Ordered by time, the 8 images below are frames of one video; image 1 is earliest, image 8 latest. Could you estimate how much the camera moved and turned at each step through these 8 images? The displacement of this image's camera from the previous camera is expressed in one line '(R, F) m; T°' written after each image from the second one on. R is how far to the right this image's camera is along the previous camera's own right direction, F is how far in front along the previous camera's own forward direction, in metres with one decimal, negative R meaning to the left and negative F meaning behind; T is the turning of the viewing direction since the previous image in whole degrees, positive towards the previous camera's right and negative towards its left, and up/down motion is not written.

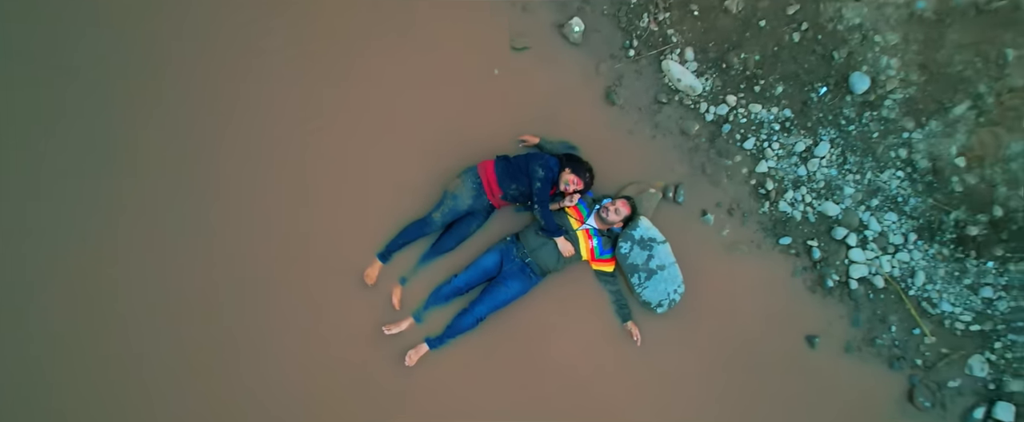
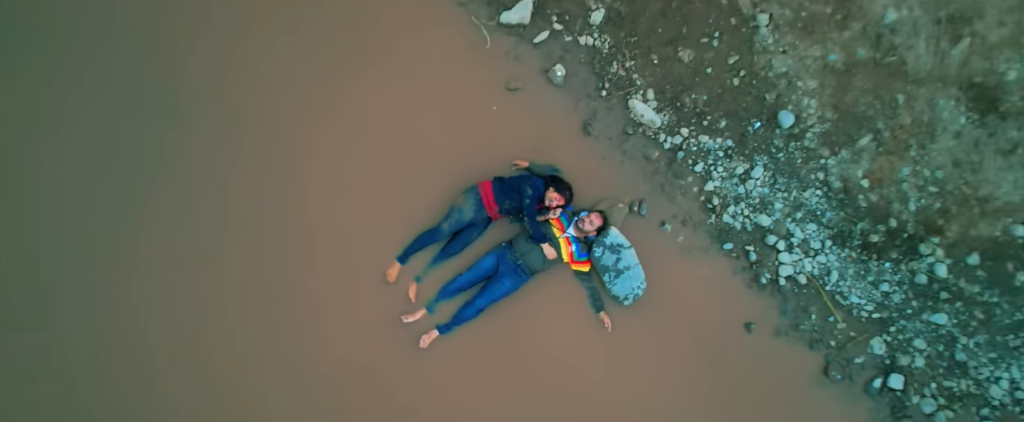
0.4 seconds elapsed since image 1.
(-0.1, -0.6) m; +1°
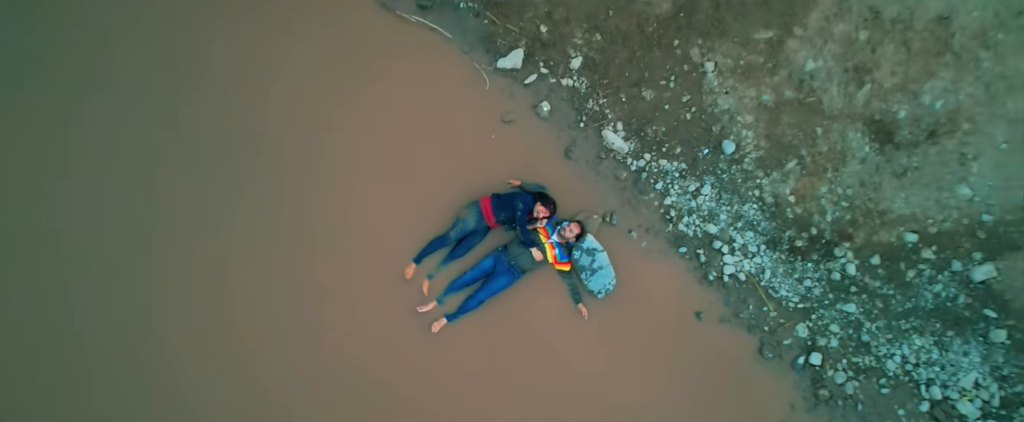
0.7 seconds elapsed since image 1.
(0.0, -0.7) m; +1°
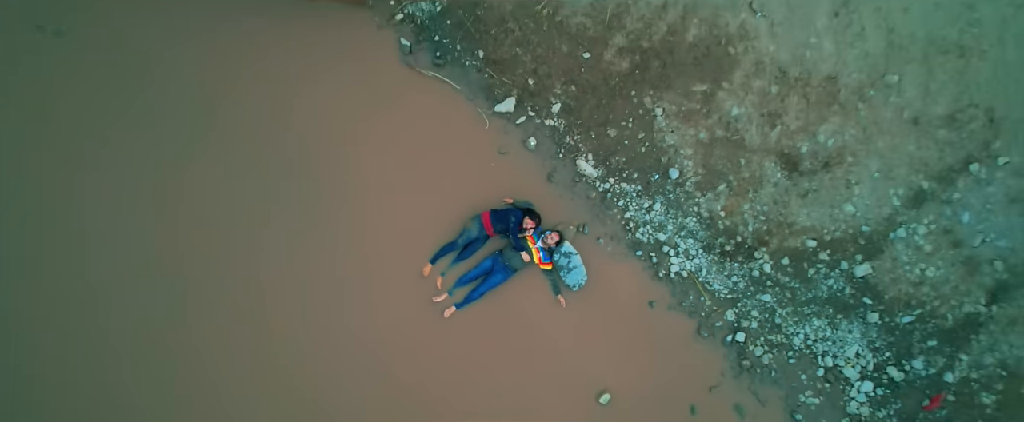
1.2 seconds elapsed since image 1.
(-0.1, -1.1) m; +1°
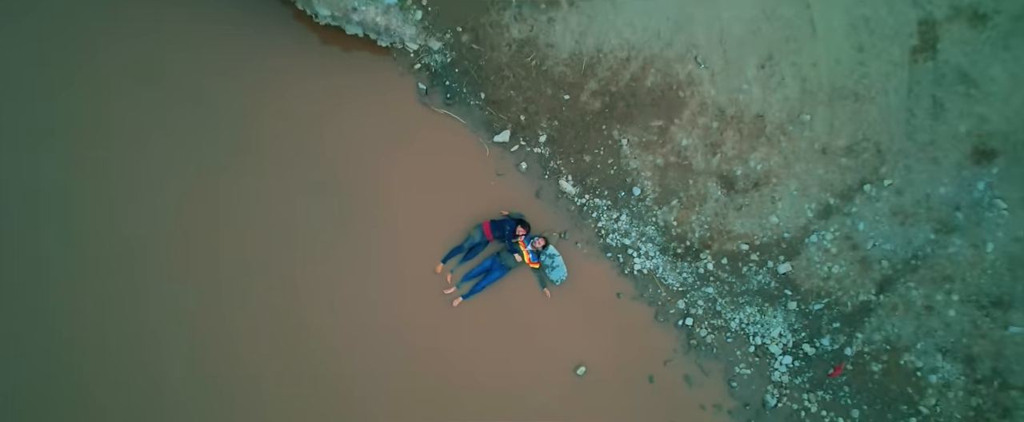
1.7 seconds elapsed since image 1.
(0.0, -1.2) m; +1°
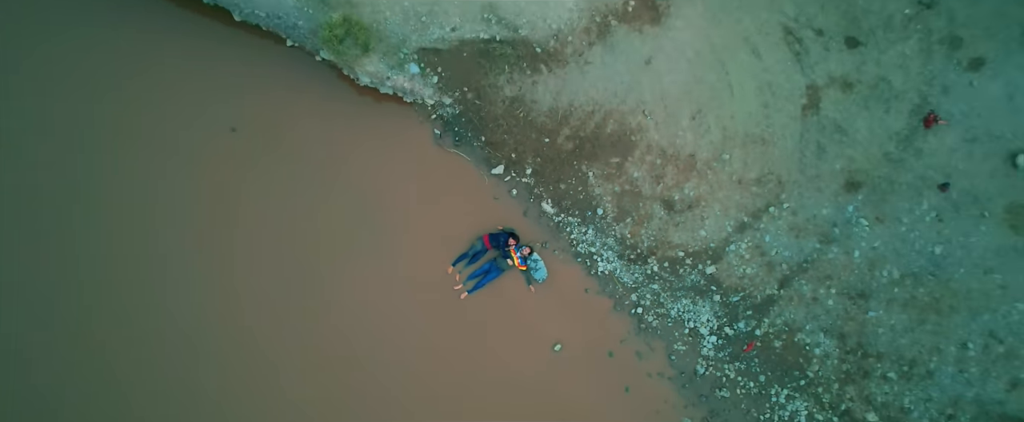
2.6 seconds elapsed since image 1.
(-0.1, -1.9) m; +1°
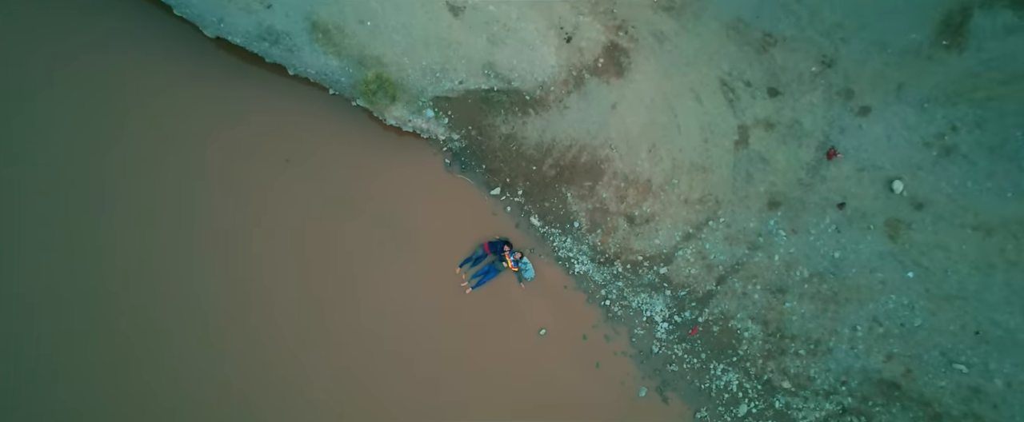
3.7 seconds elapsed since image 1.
(-0.1, -2.1) m; +1°
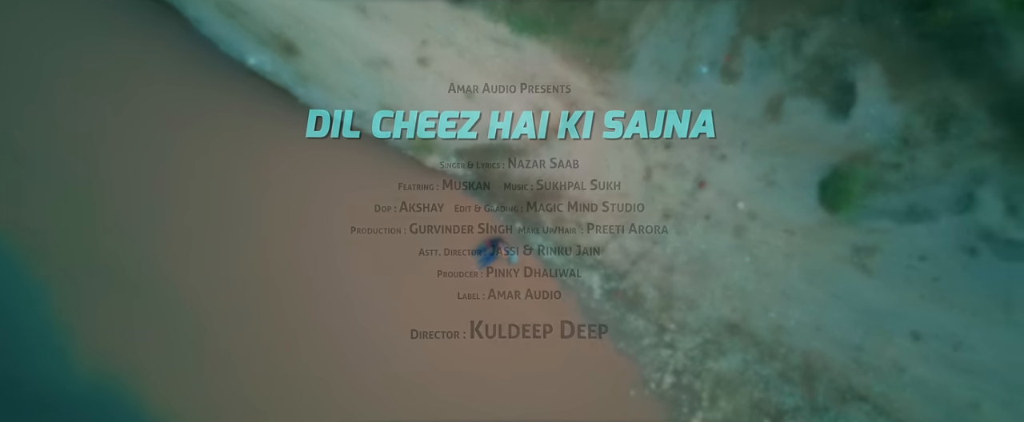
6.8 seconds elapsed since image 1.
(+0.2, -5.9) m; 0°
